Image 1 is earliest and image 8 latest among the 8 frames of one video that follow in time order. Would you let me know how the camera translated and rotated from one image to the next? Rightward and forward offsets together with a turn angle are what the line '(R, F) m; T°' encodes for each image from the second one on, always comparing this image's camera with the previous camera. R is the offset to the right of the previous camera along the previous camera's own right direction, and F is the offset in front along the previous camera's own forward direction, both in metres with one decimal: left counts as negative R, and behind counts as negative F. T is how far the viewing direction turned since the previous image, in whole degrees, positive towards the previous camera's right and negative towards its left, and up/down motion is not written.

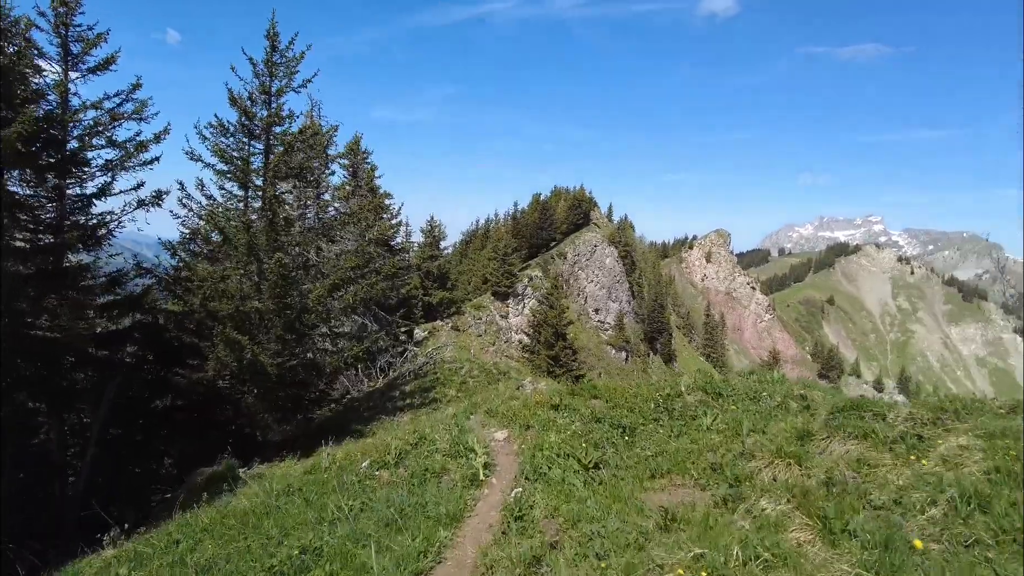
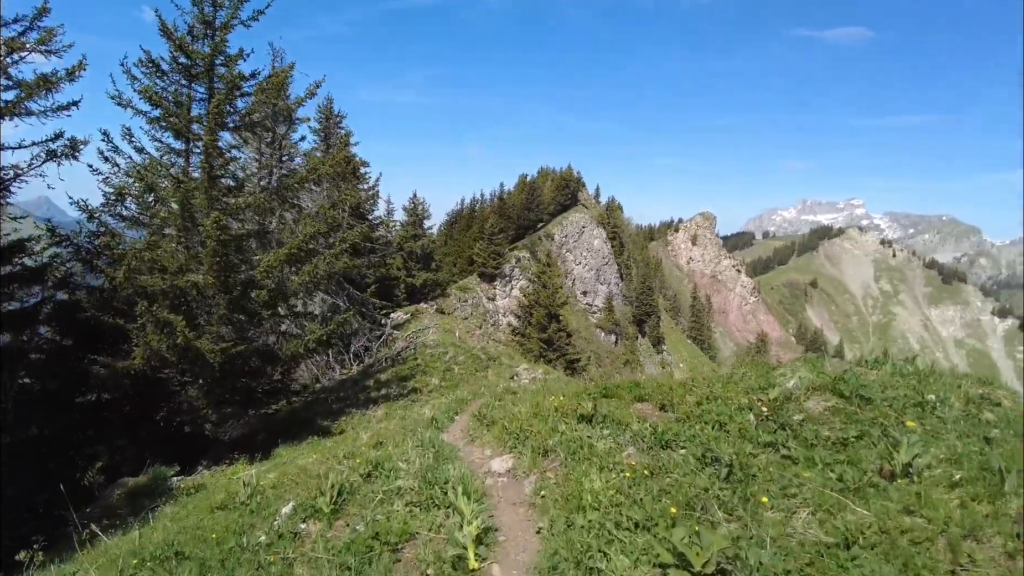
(-0.1, +1.3) m; +2°
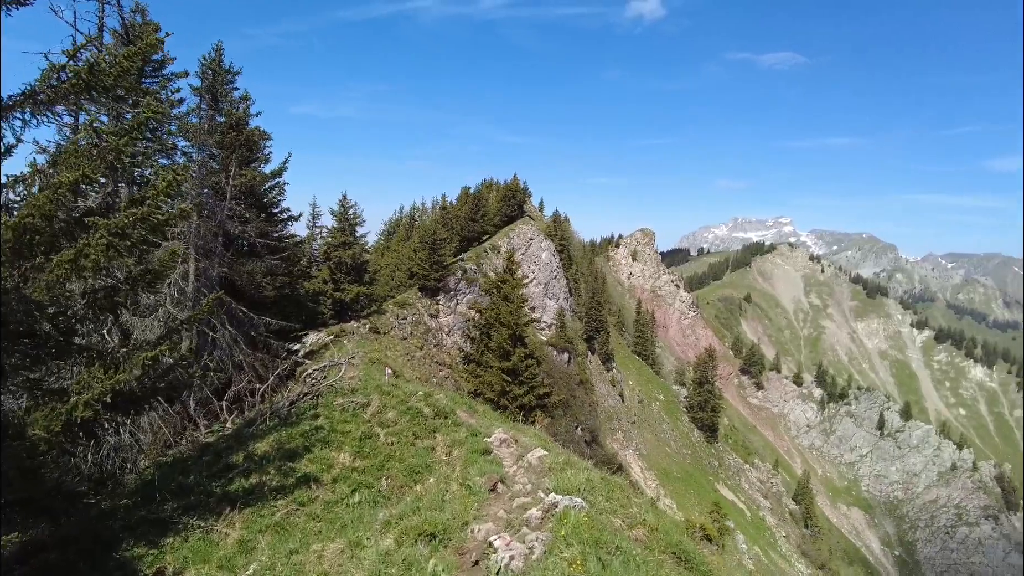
(-0.2, +3.4) m; +7°
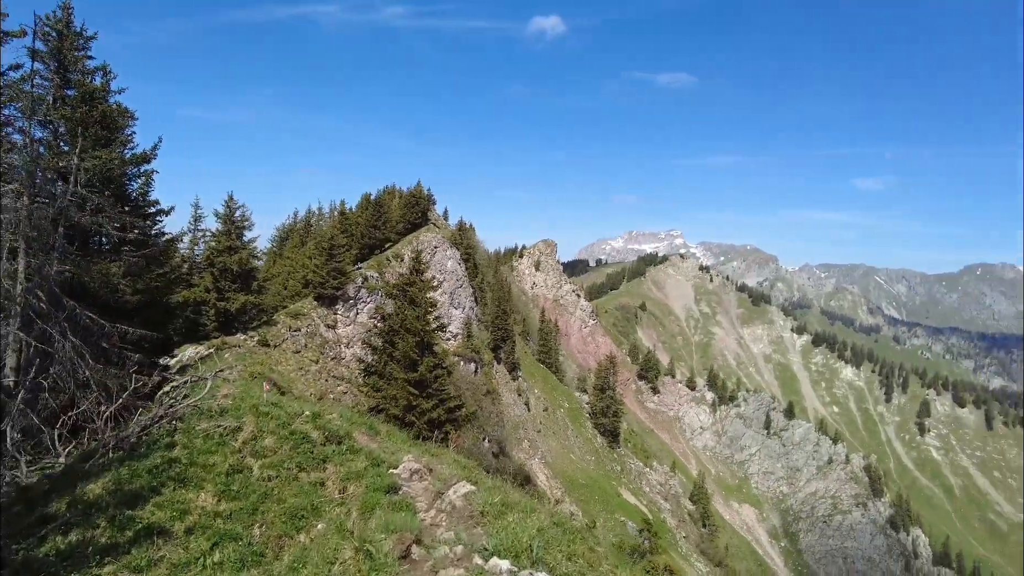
(-0.1, +0.9) m; +11°
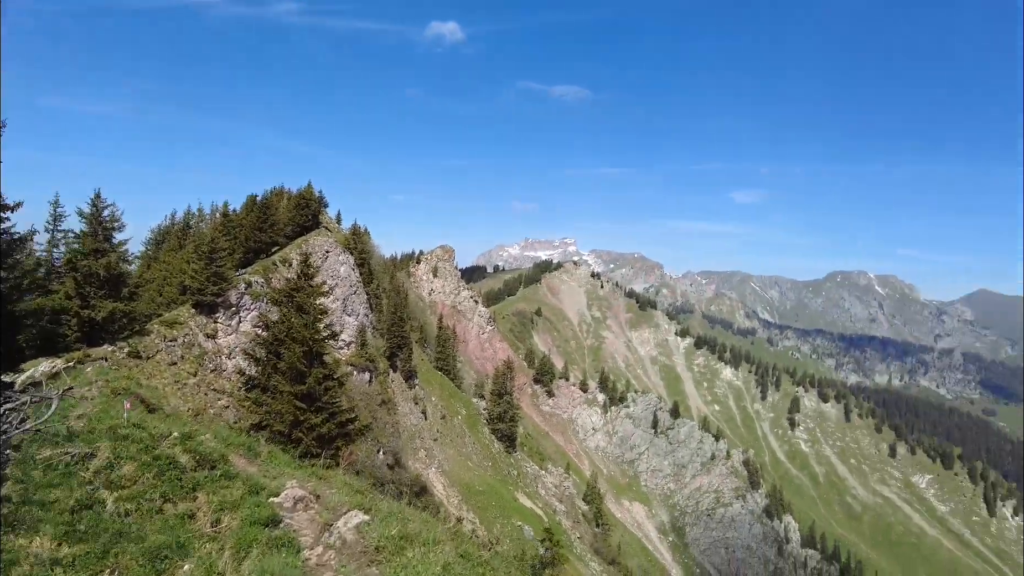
(0.0, +0.2) m; +11°
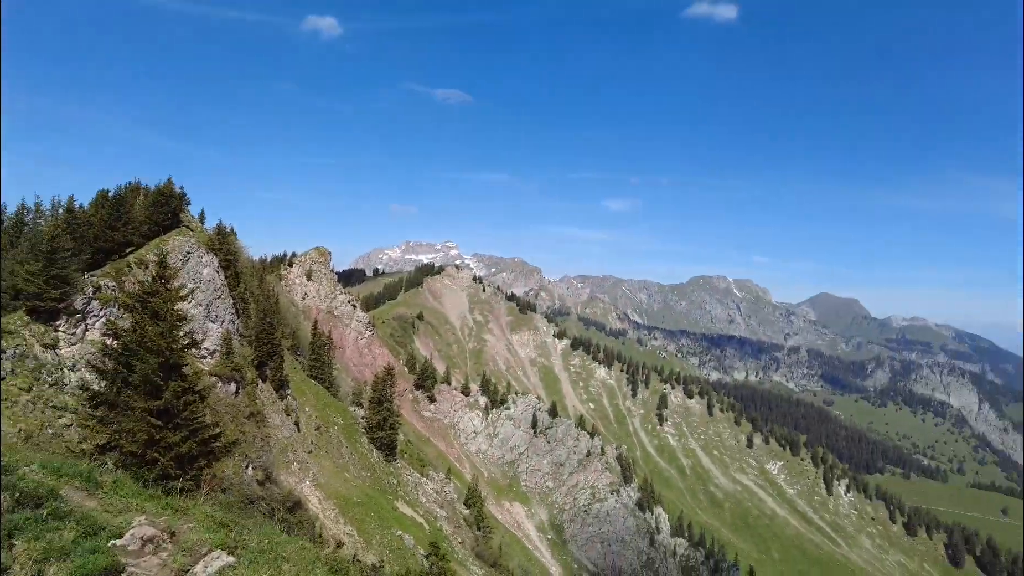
(0.0, +0.3) m; +13°
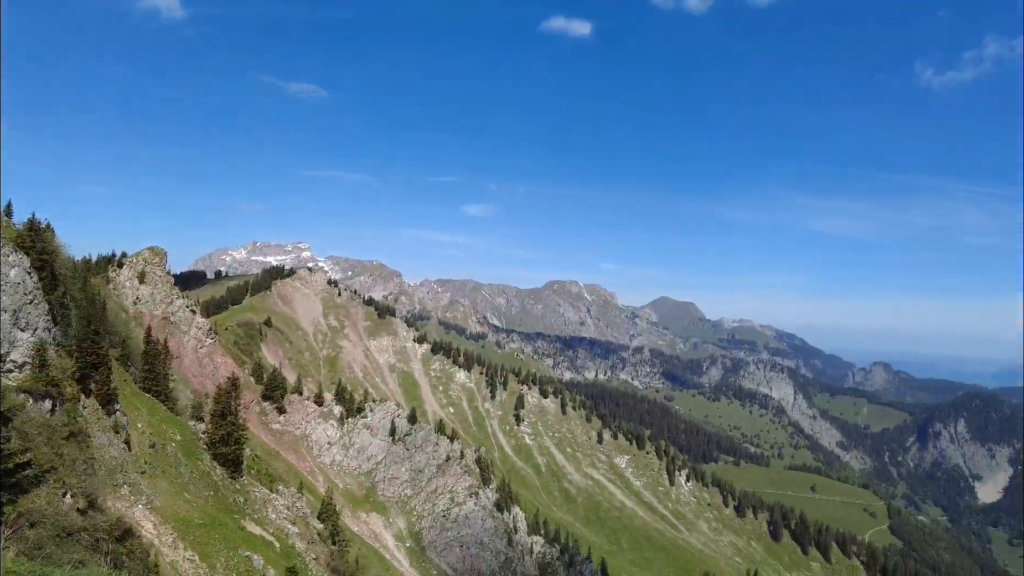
(+0.3, +0.1) m; +11°
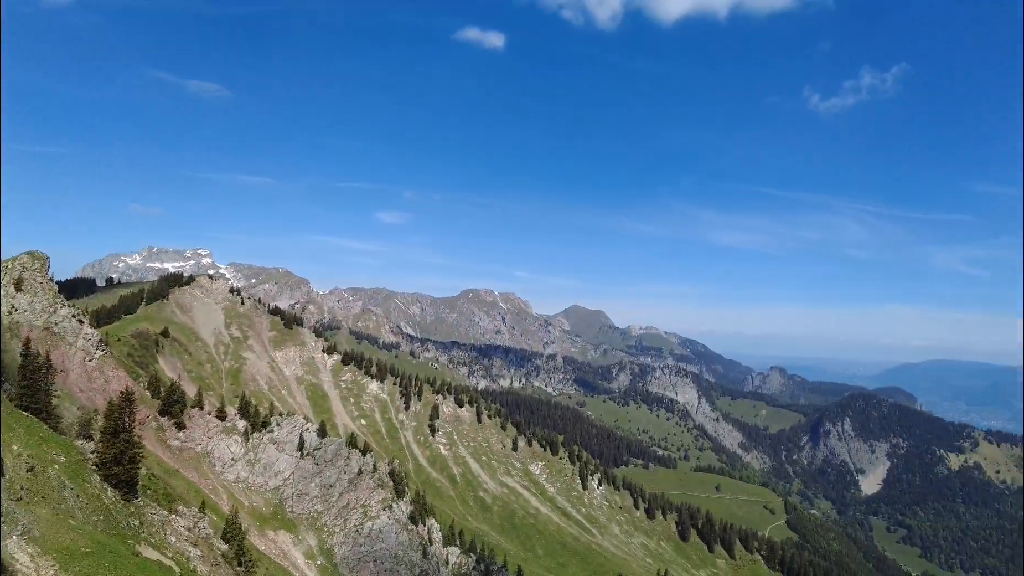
(+0.3, 0.0) m; +6°
